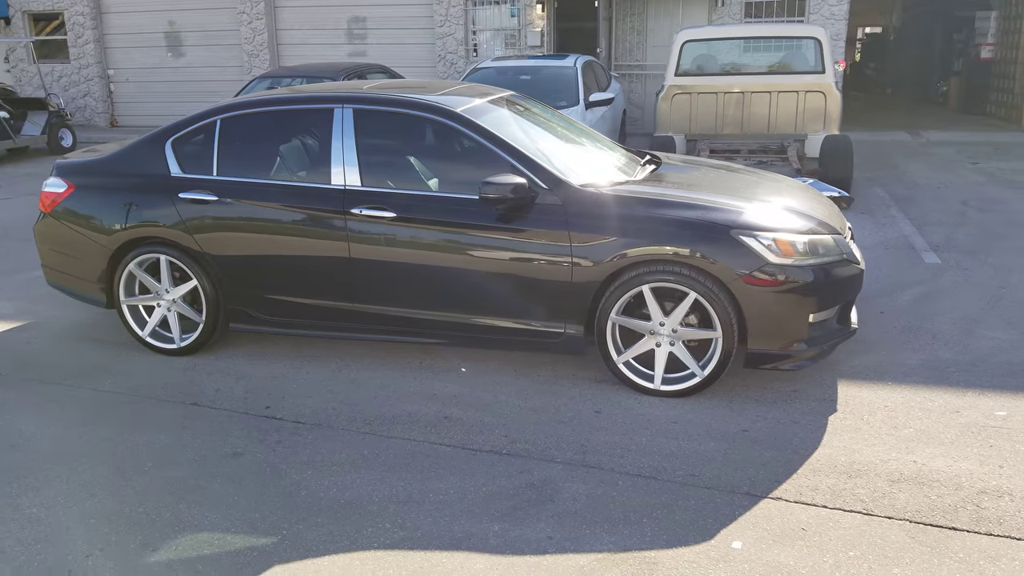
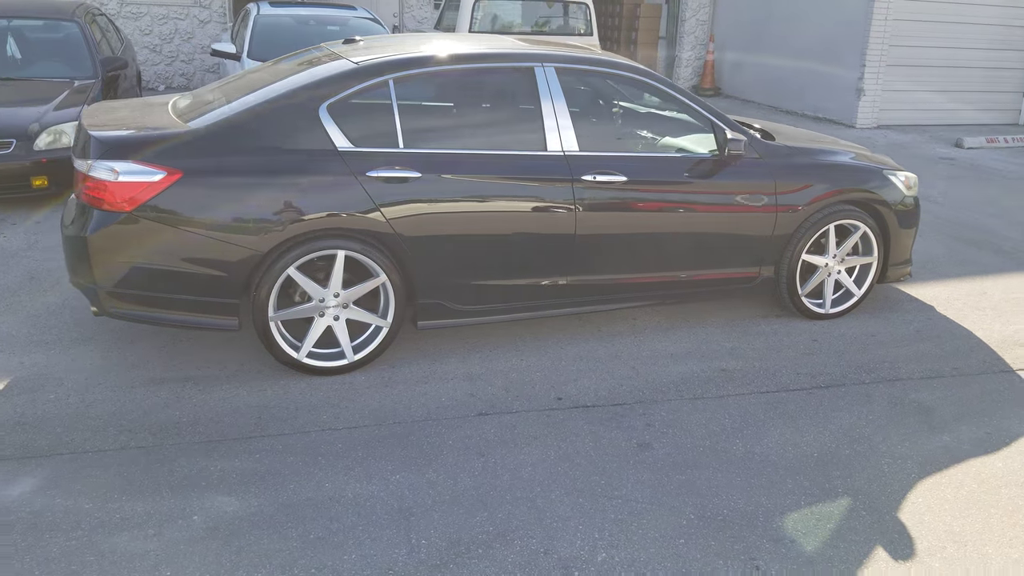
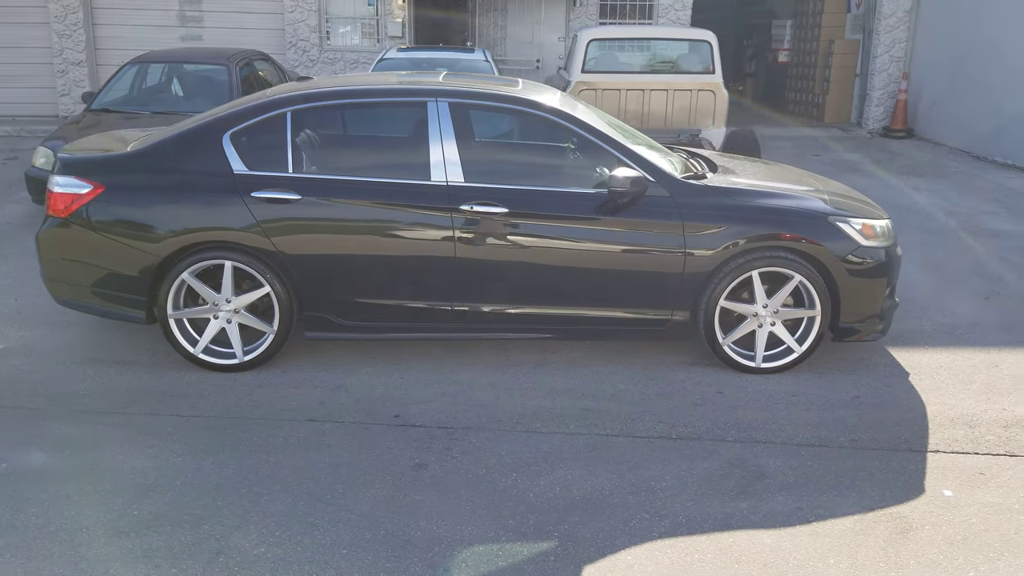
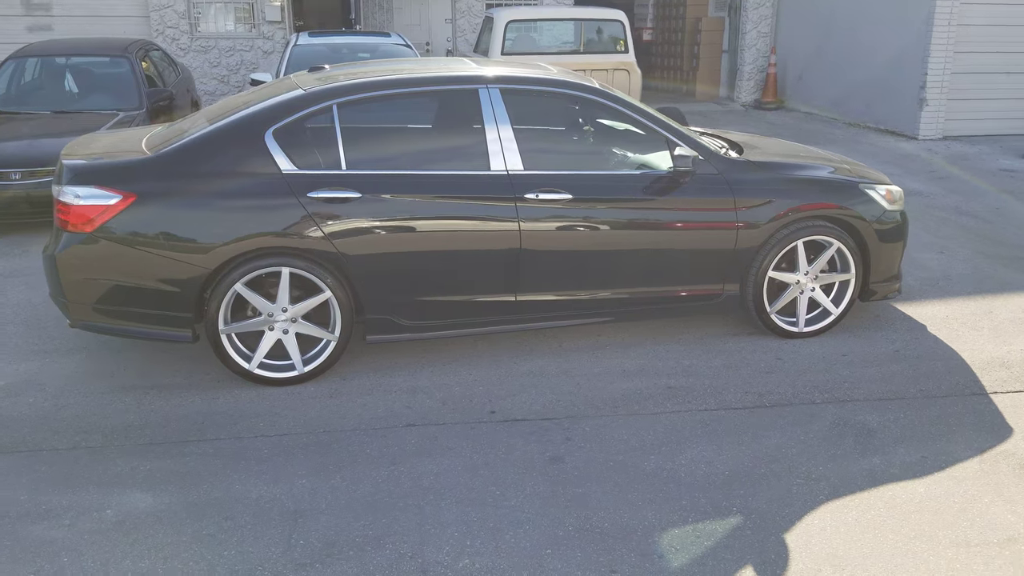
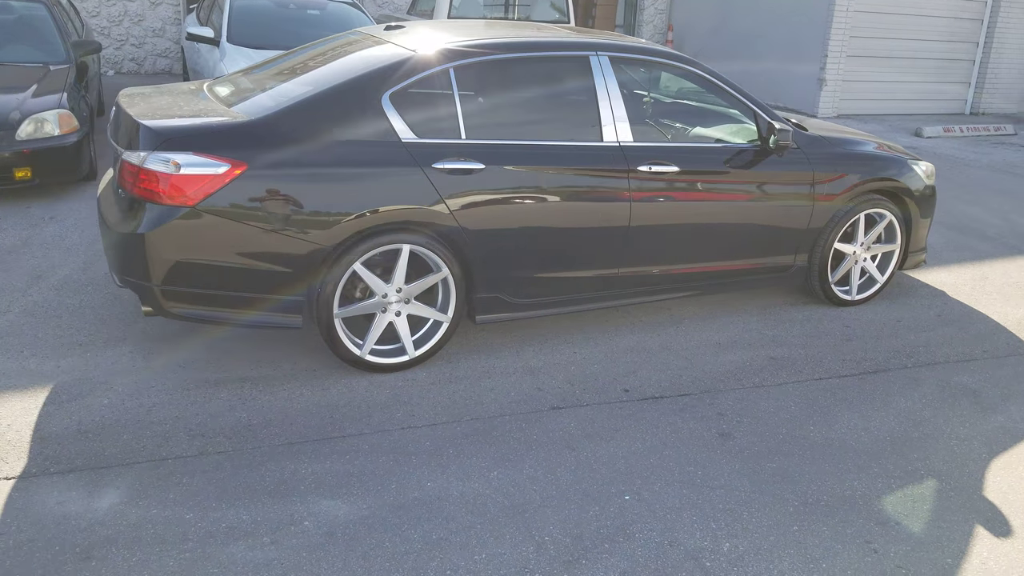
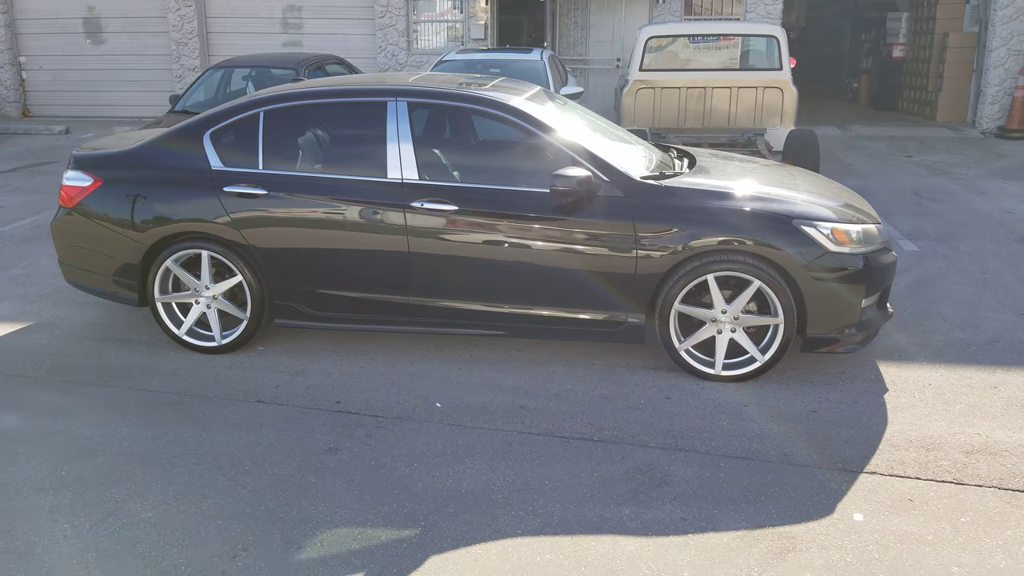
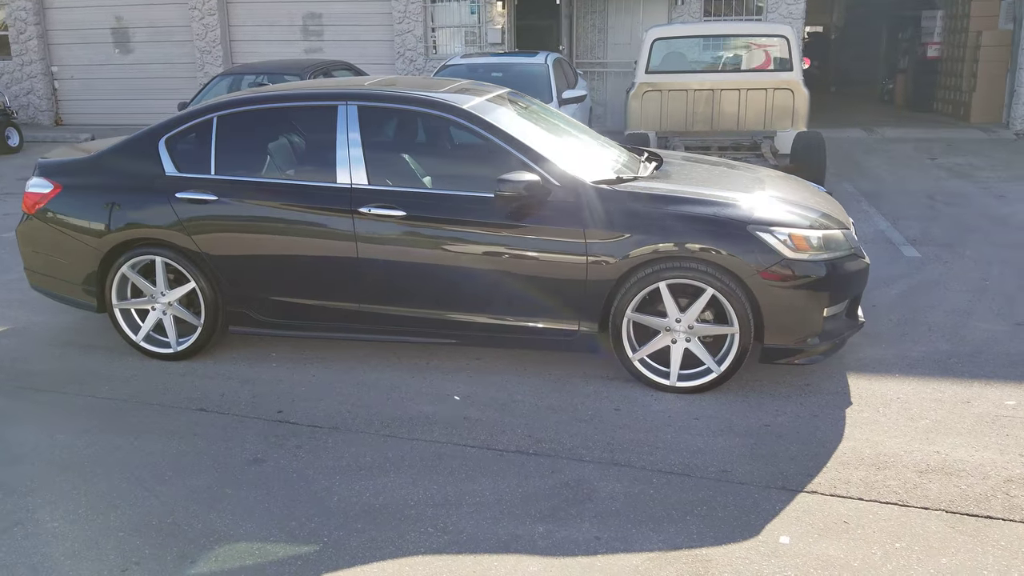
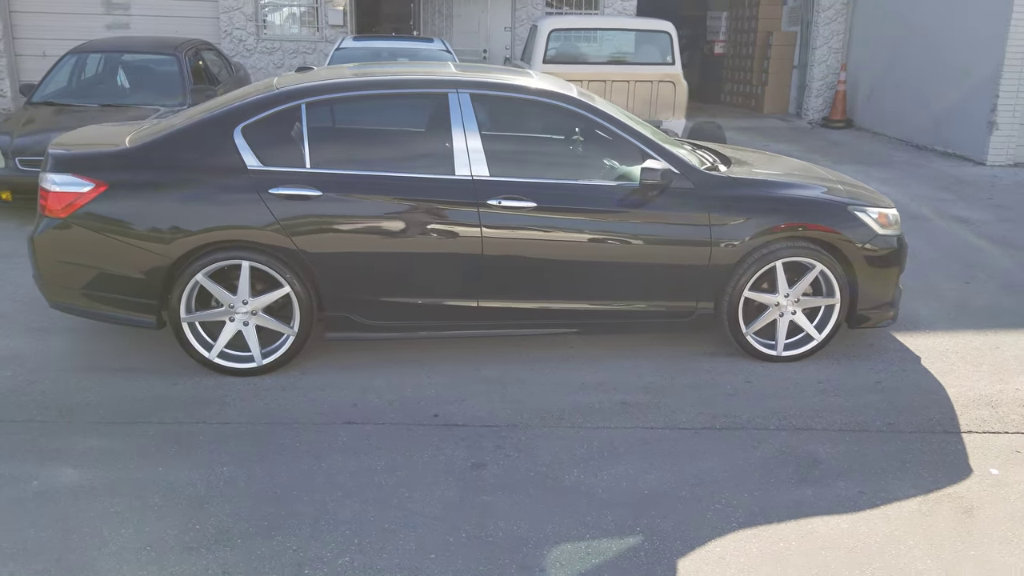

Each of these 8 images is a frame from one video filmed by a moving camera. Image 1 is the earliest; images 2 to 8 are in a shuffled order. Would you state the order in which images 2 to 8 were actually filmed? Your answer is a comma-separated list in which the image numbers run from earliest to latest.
7, 6, 3, 8, 4, 2, 5
